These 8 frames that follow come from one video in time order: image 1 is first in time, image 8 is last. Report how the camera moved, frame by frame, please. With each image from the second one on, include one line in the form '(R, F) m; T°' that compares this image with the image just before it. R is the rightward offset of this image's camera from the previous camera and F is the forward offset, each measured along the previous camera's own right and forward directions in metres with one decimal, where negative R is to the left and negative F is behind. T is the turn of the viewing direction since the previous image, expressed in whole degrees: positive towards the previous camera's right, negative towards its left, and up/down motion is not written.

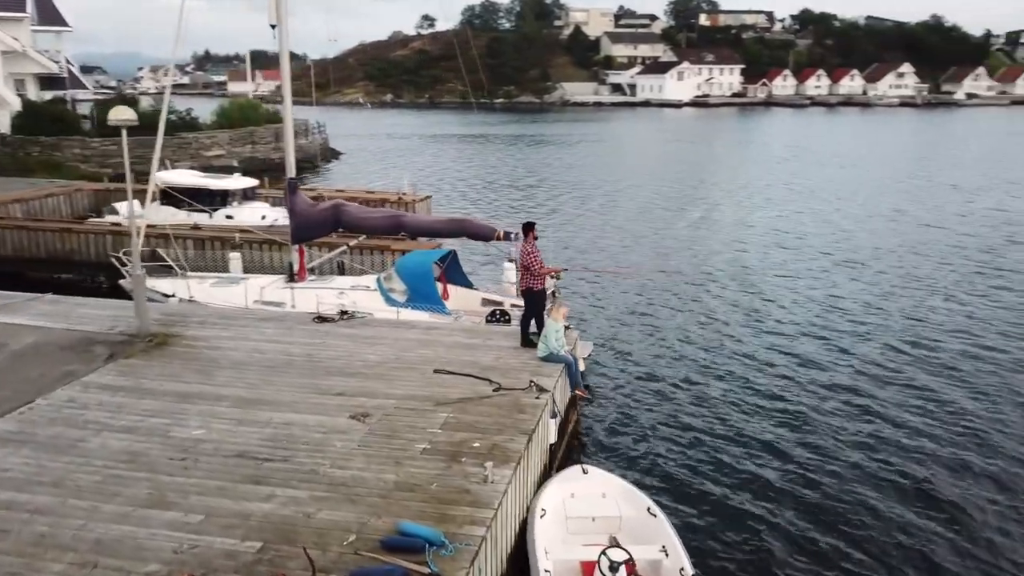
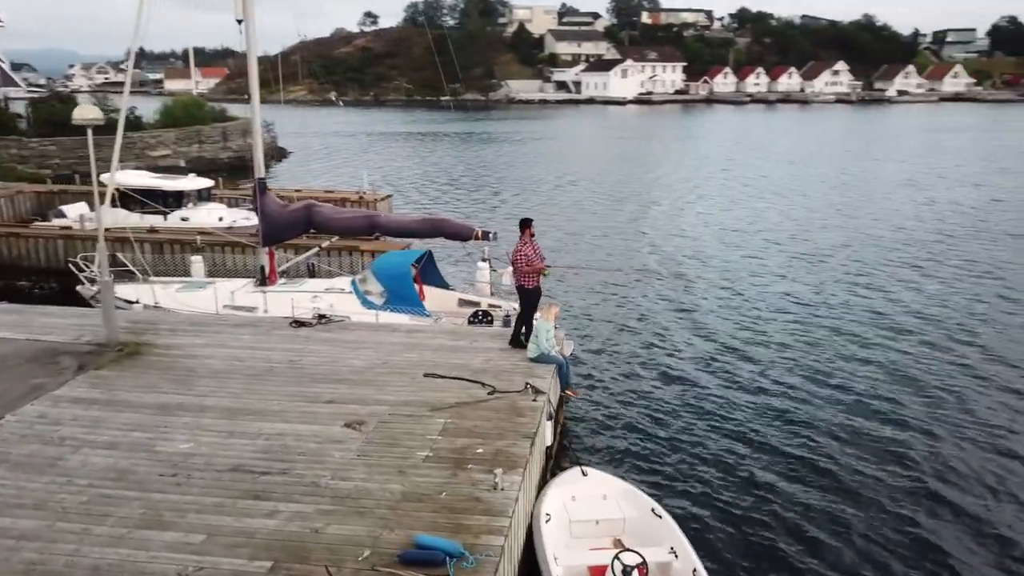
(-0.5, +0.2) m; +4°
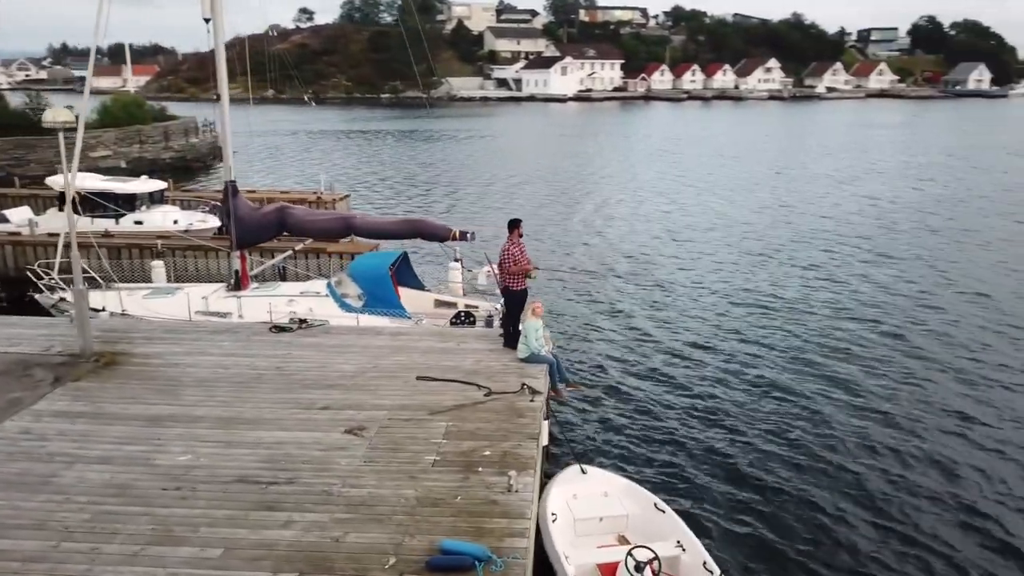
(-0.6, 0.0) m; +4°
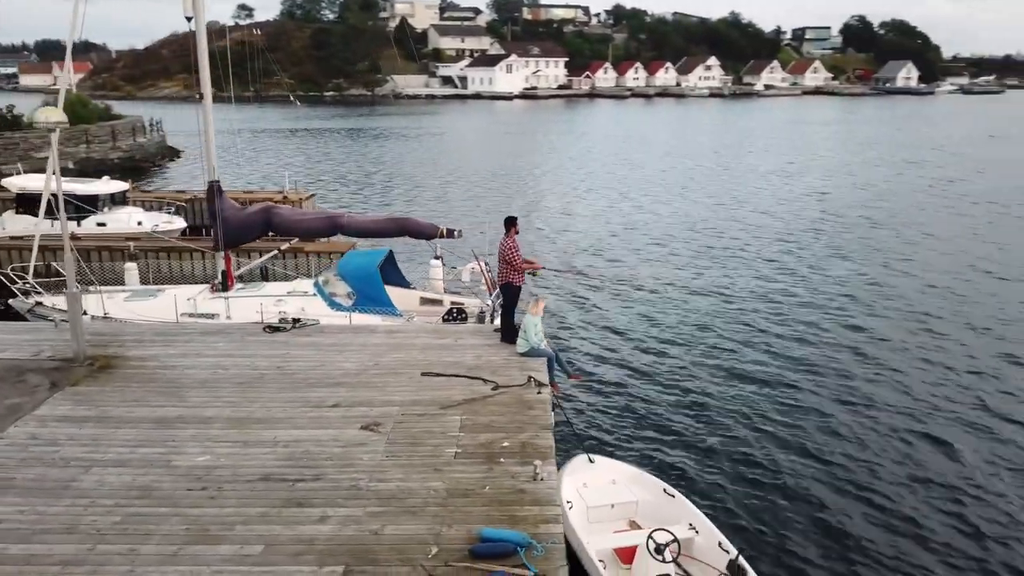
(-0.7, -0.2) m; +4°
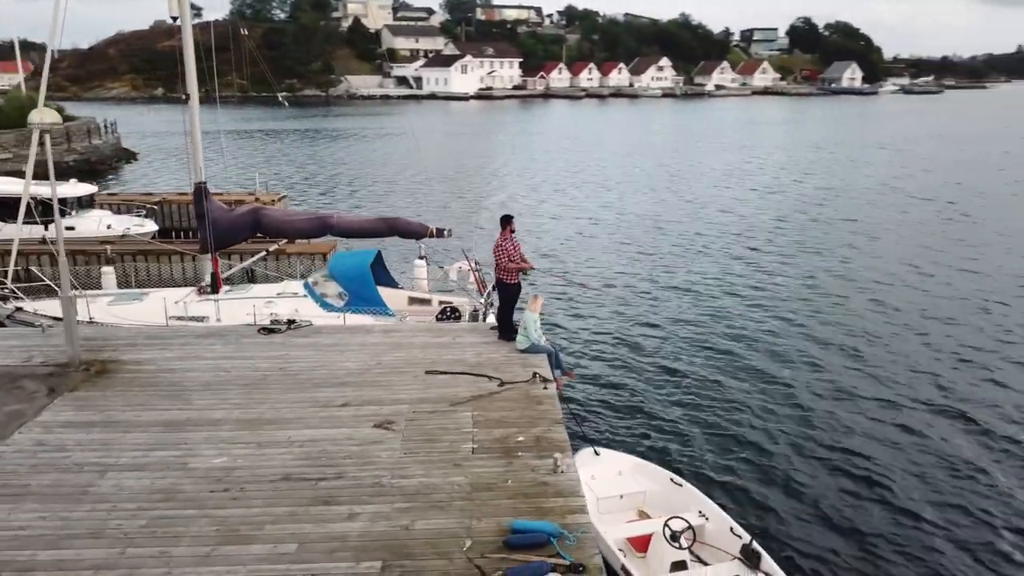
(-0.6, -0.1) m; +3°
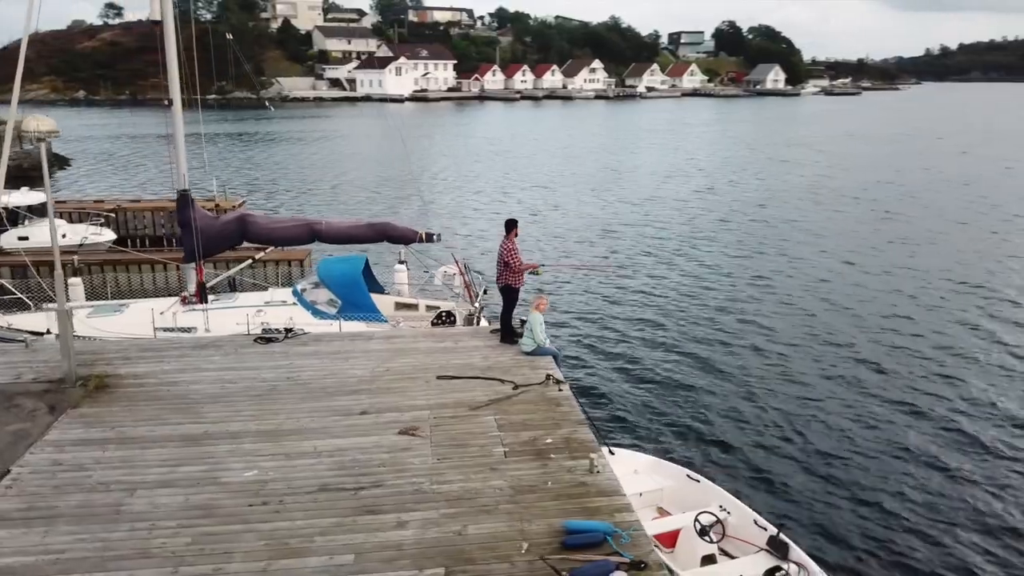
(-0.9, 0.0) m; +5°
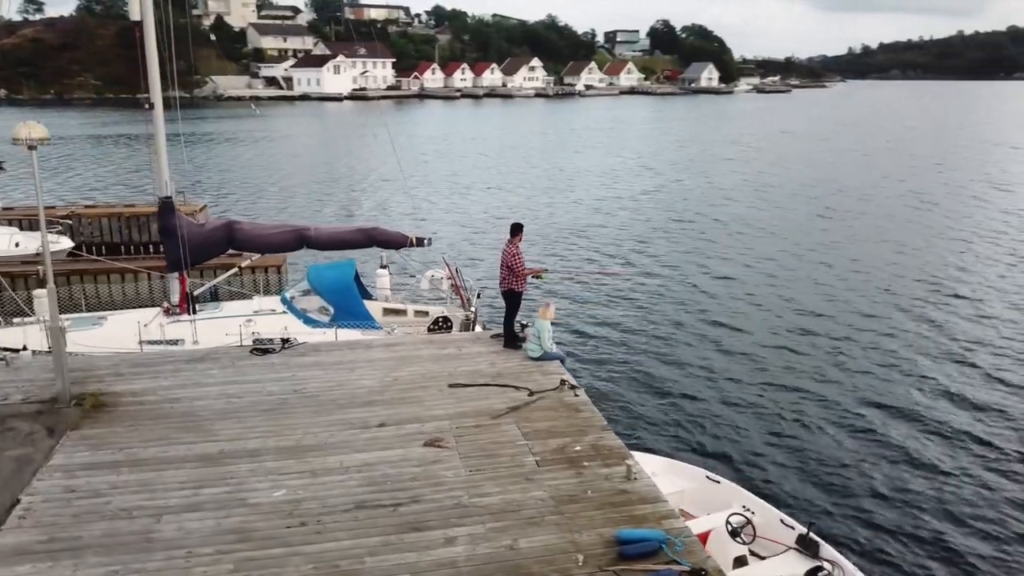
(-0.9, +0.1) m; +4°
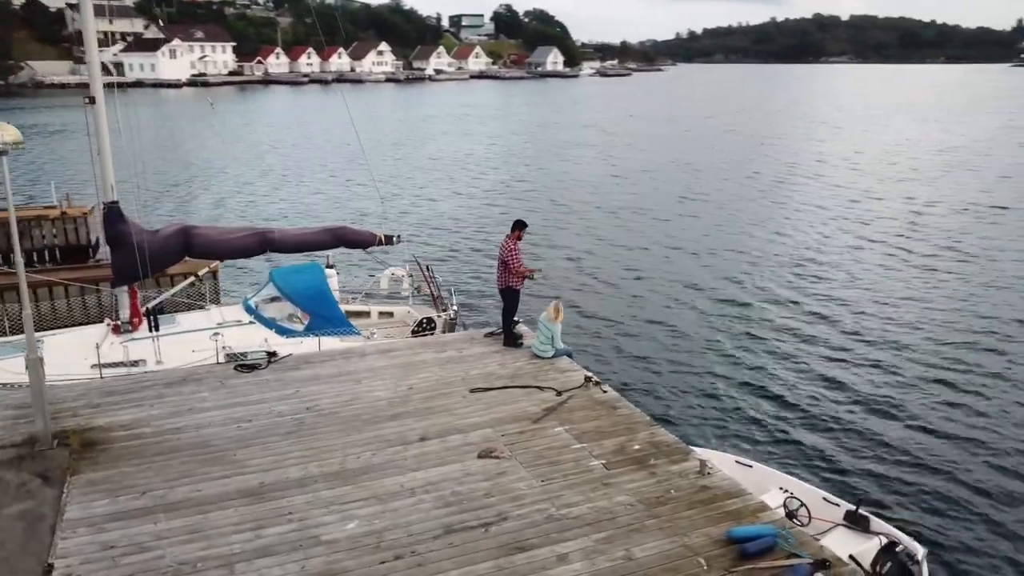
(-1.9, +0.5) m; +10°
